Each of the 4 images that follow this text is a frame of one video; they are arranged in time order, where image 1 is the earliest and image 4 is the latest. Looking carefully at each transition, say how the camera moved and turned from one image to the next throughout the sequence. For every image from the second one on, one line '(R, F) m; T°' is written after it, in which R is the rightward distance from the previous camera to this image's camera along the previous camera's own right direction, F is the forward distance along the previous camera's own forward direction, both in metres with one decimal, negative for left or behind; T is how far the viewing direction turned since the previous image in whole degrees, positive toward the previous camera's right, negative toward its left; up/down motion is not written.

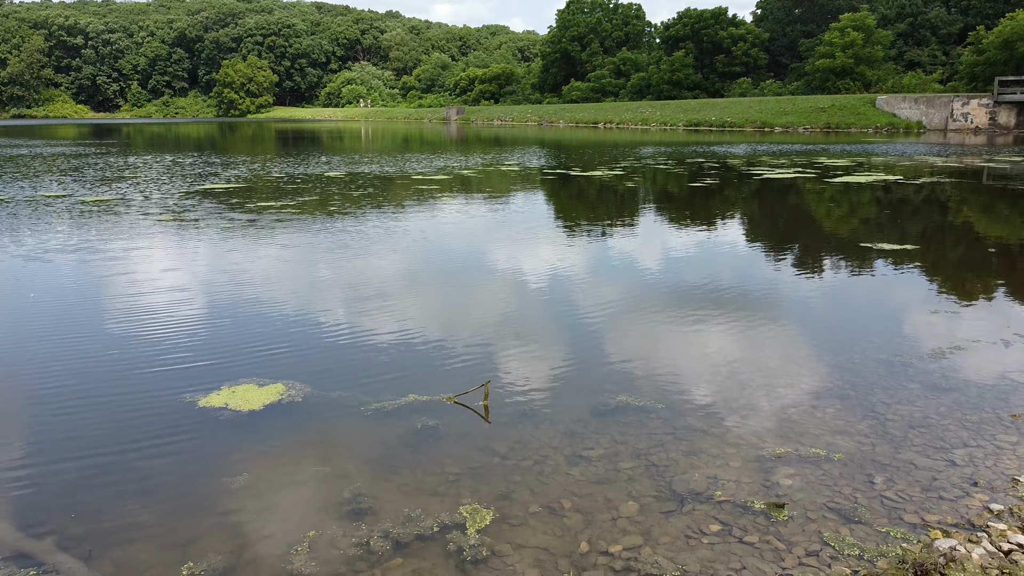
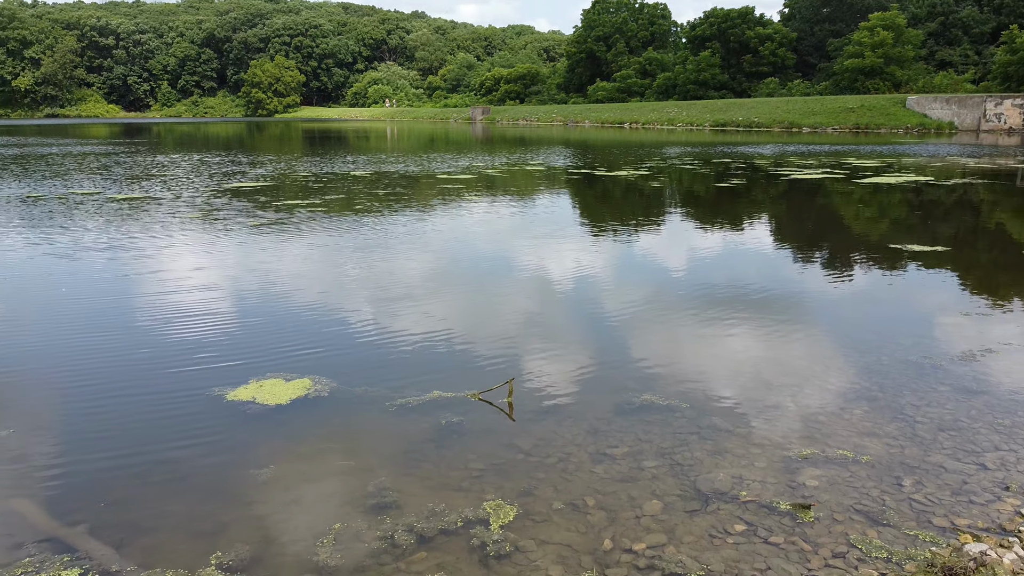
(0.0, 0.0) m; -2°
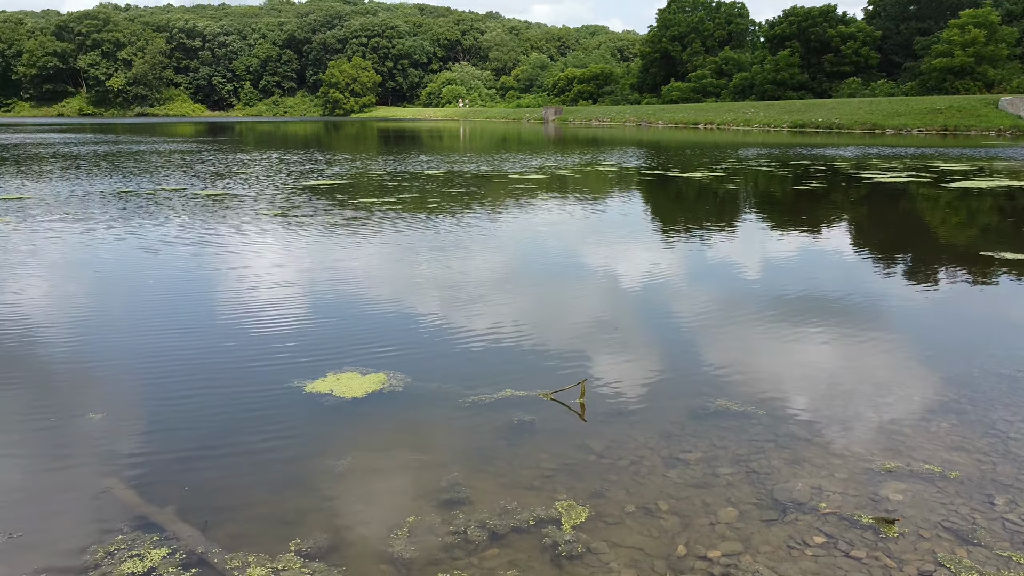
(0.0, 0.0) m; -5°
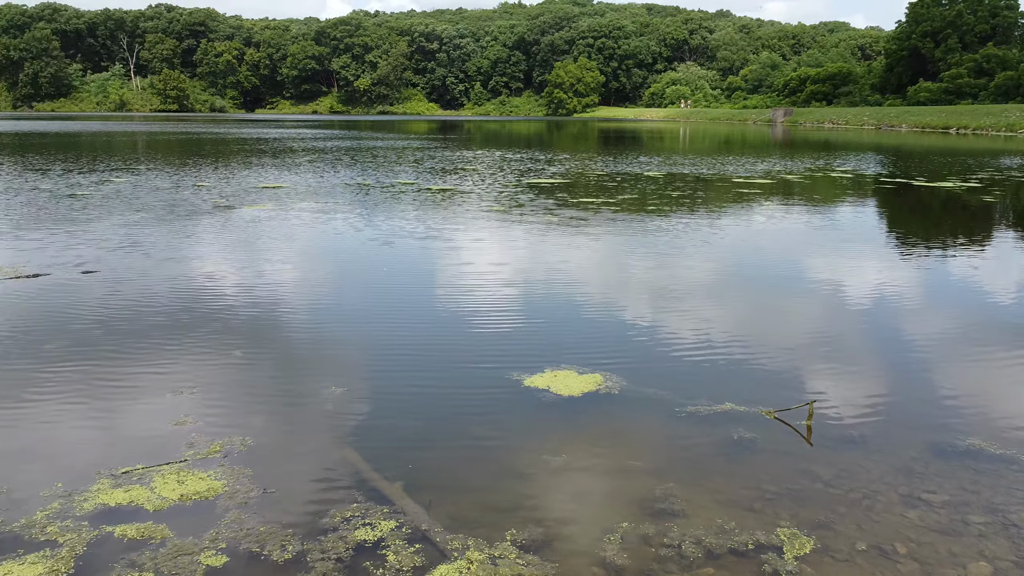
(0.0, 0.0) m; -15°
